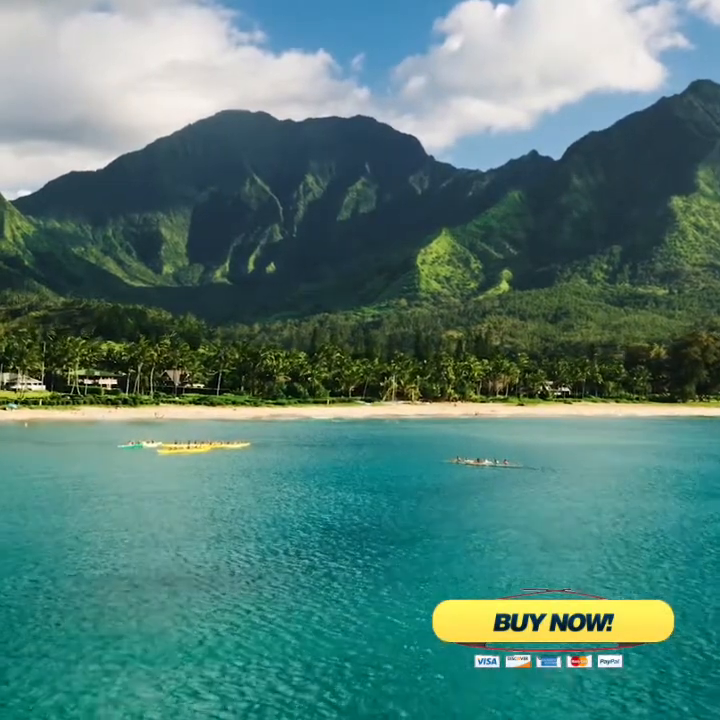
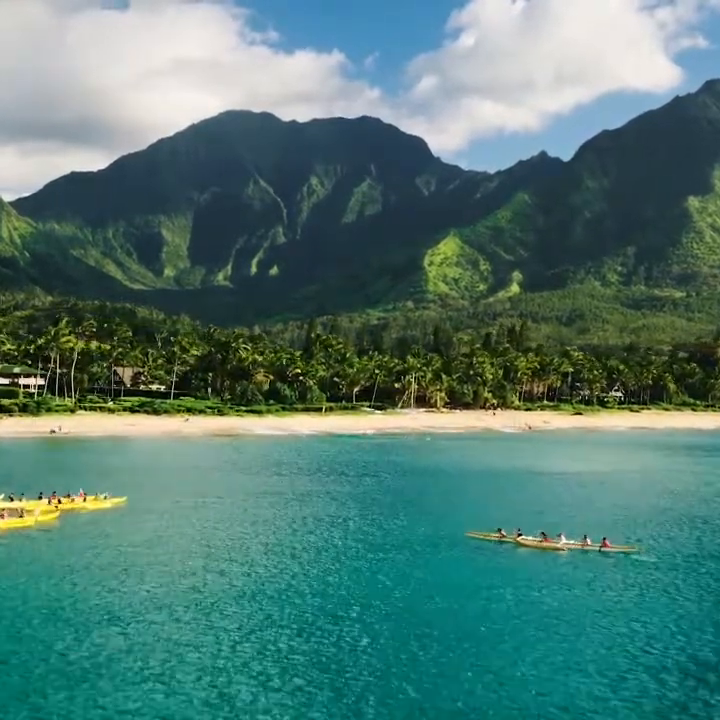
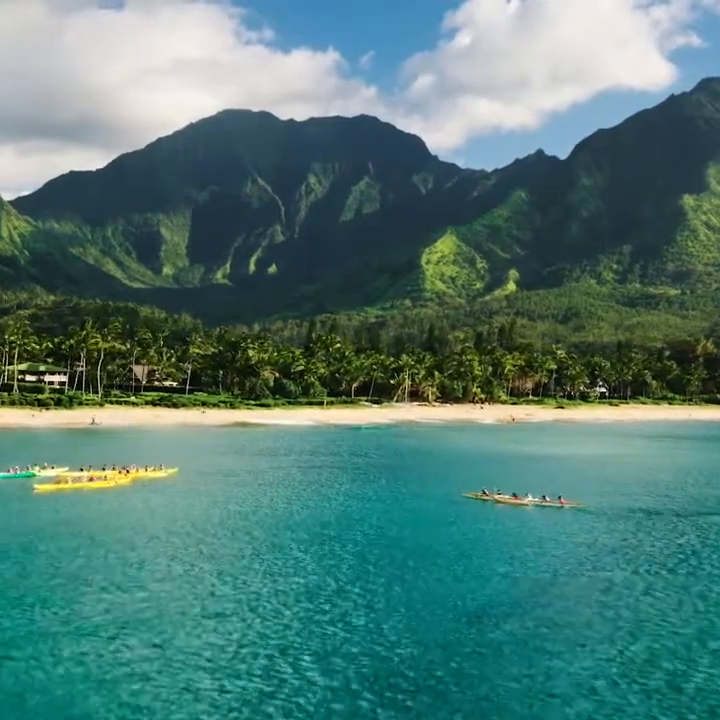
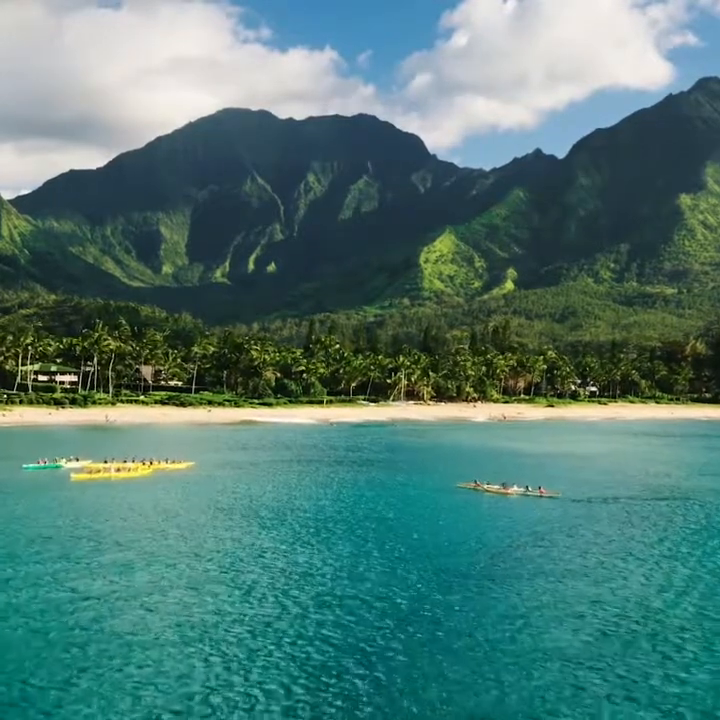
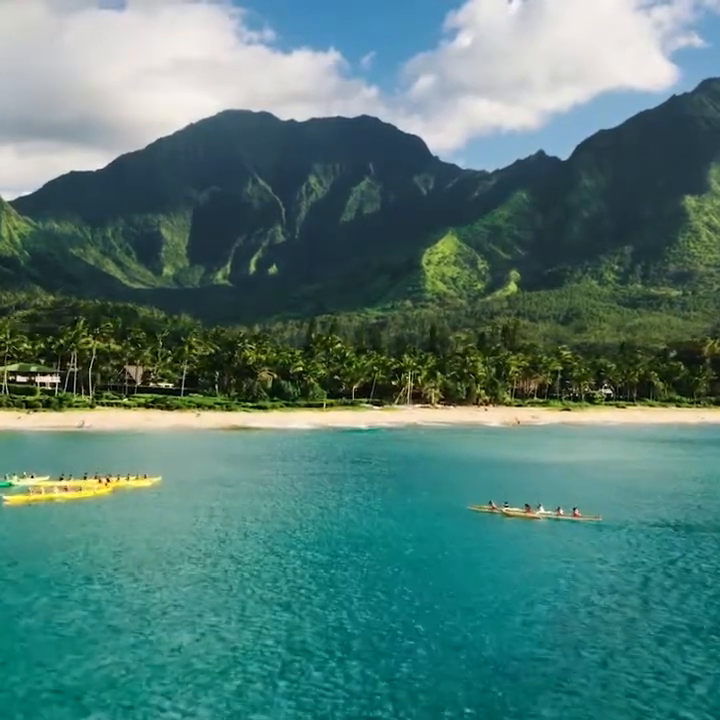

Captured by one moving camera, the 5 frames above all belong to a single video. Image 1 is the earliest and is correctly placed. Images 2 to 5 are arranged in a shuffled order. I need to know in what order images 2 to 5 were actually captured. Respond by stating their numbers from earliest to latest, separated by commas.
4, 3, 5, 2
